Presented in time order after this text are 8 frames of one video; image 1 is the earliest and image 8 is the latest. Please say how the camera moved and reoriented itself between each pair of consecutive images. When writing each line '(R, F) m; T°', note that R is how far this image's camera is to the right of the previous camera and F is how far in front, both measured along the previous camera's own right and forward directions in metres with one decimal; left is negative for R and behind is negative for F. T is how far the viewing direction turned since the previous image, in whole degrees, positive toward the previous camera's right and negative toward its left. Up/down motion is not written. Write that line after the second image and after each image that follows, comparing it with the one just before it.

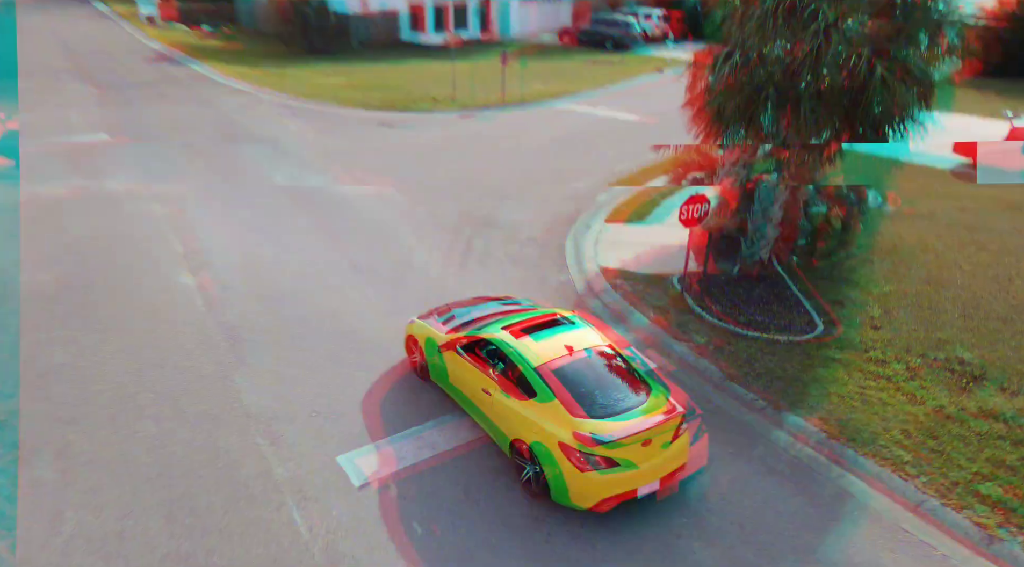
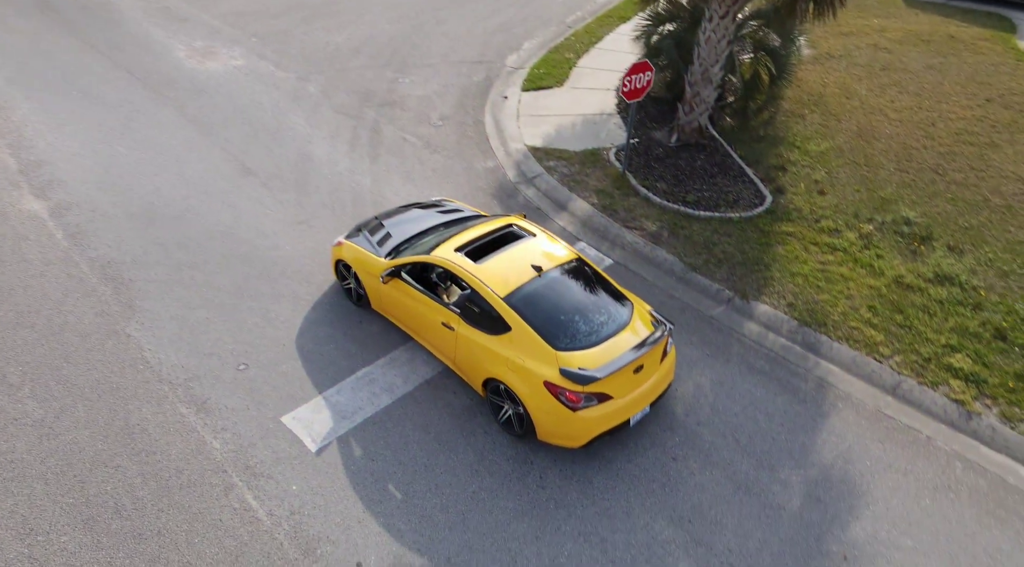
(-0.5, +1.1) m; +8°
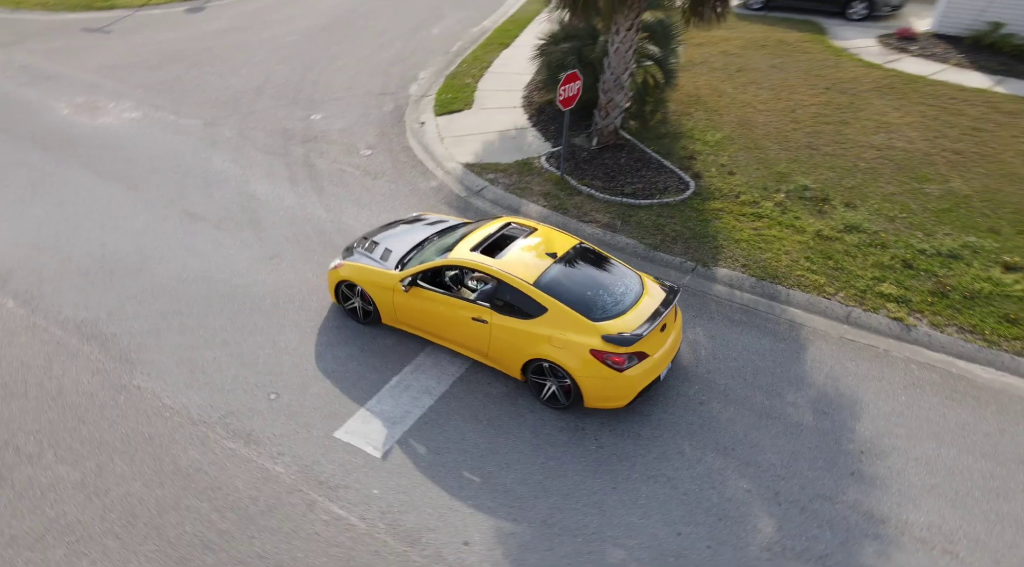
(-1.4, -0.3) m; +11°
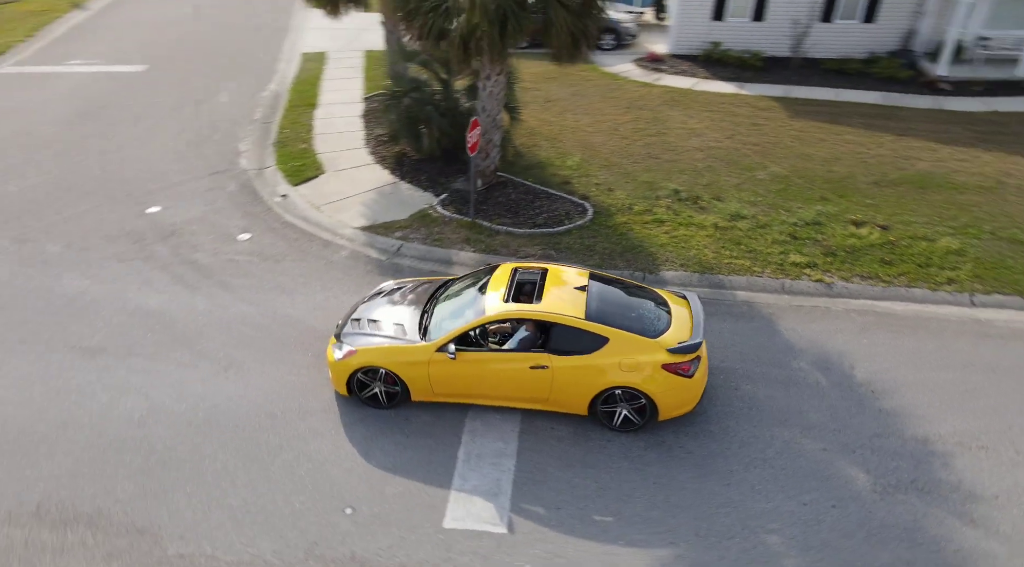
(-2.4, +0.4) m; +20°
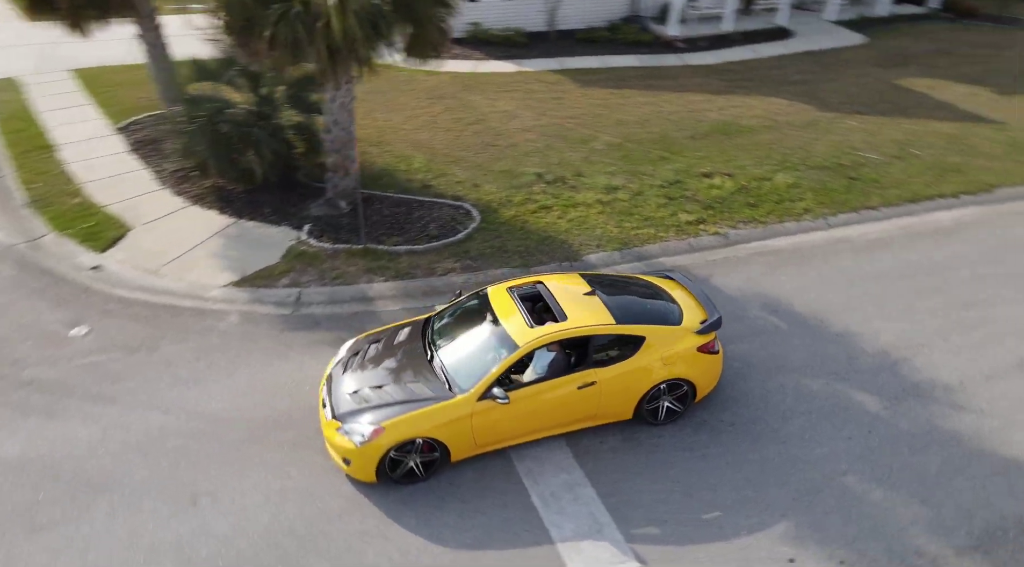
(-2.2, +0.9) m; +21°
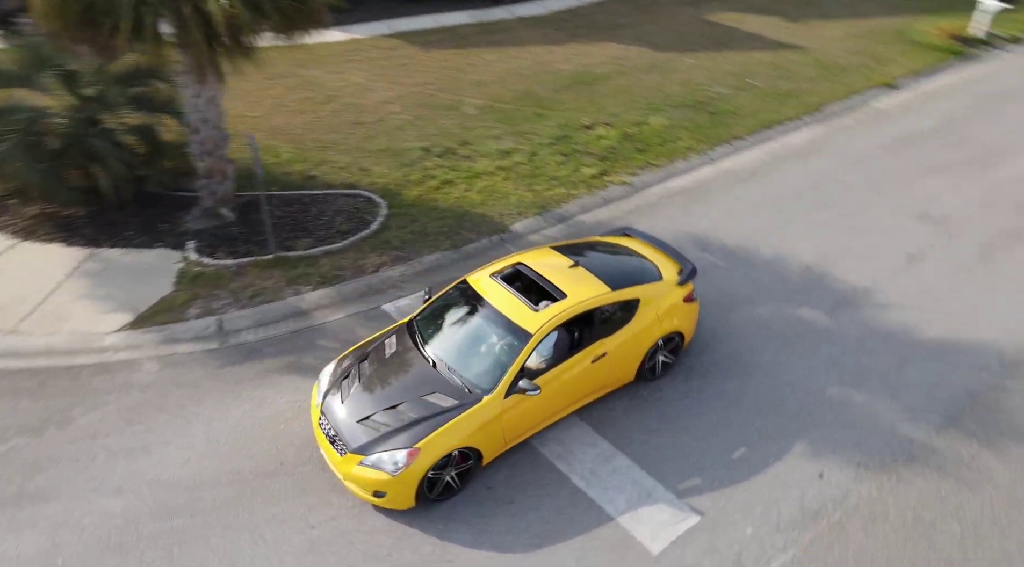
(-1.4, +0.4) m; +15°
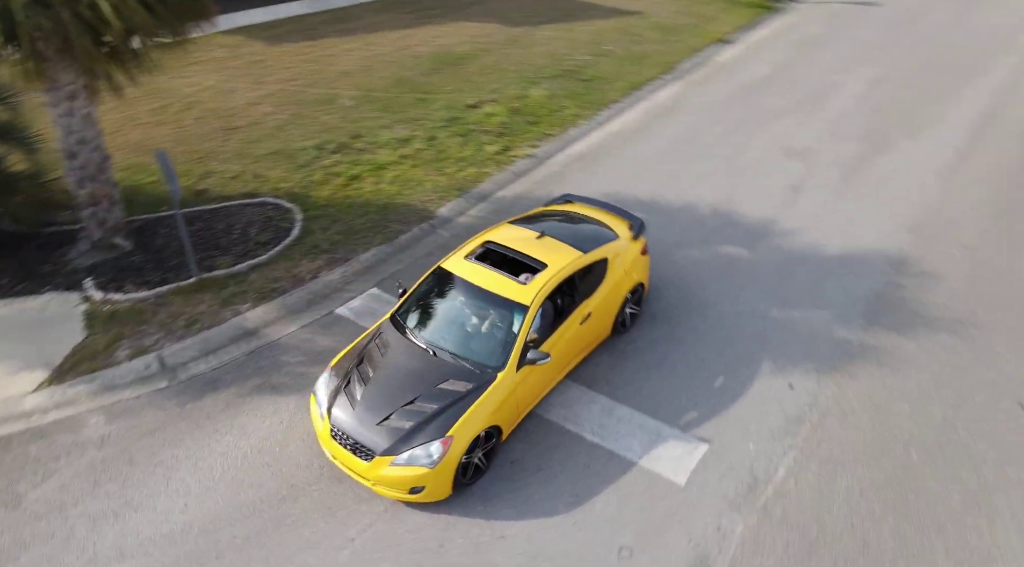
(-1.2, 0.0) m; +13°
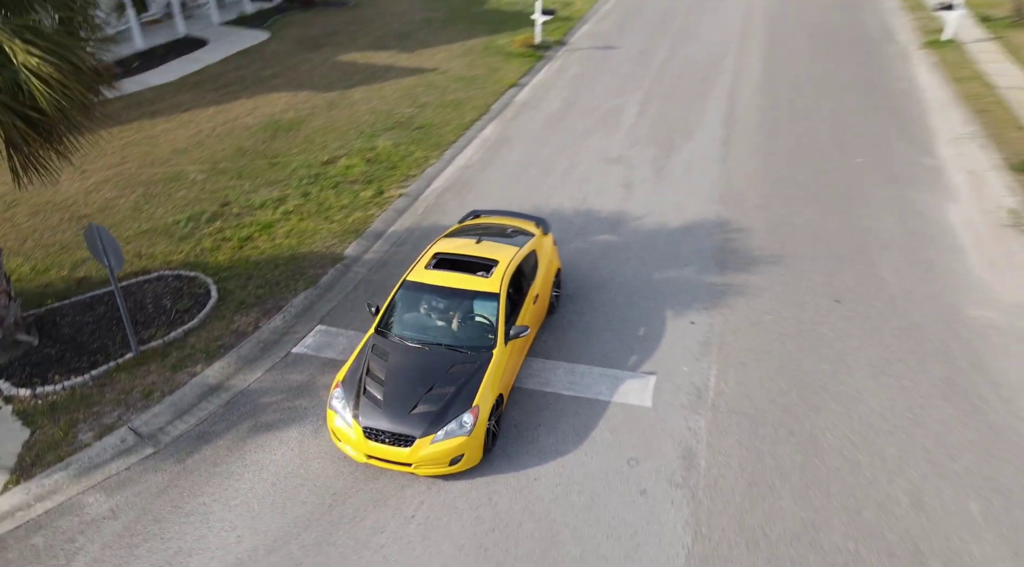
(-1.7, -0.8) m; +17°
